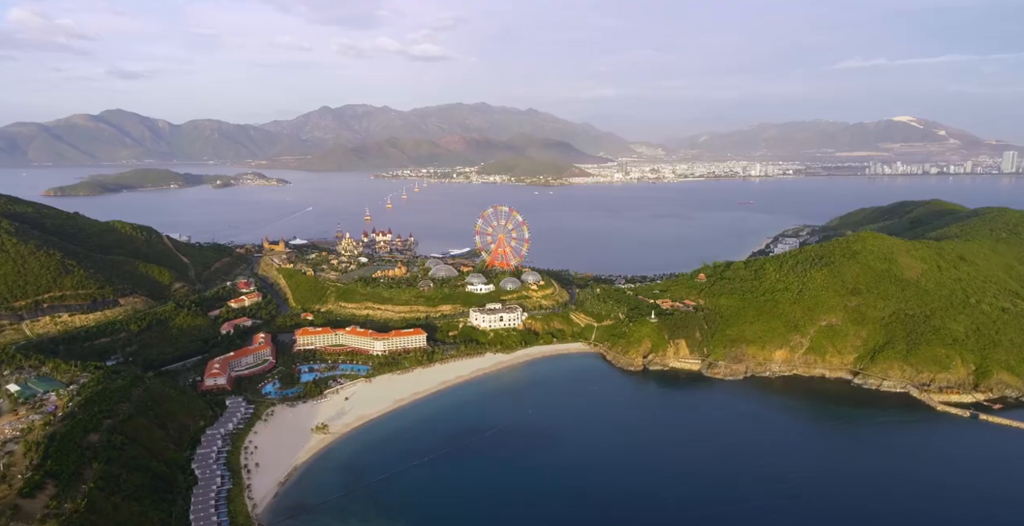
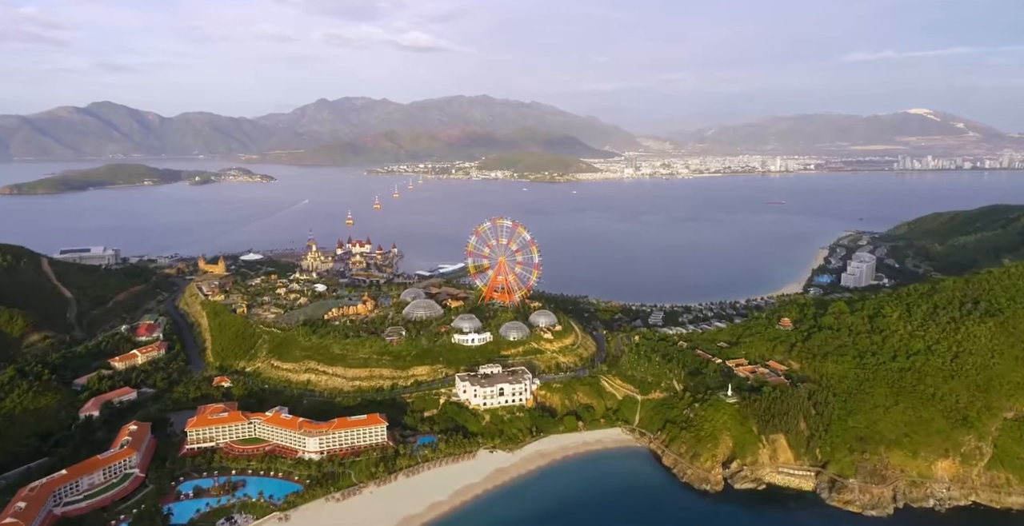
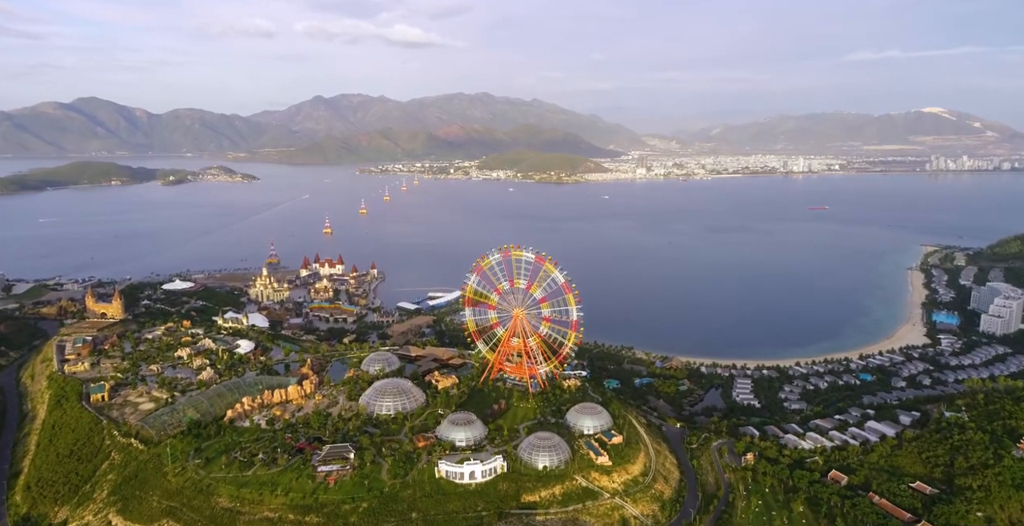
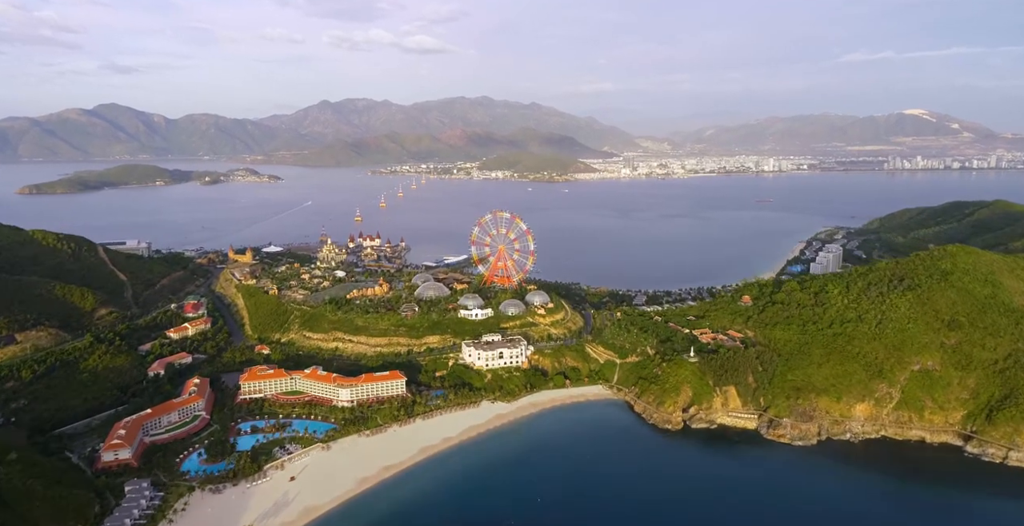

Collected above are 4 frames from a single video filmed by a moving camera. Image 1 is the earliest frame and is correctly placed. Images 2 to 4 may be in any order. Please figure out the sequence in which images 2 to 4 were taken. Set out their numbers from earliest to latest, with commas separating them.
4, 2, 3
